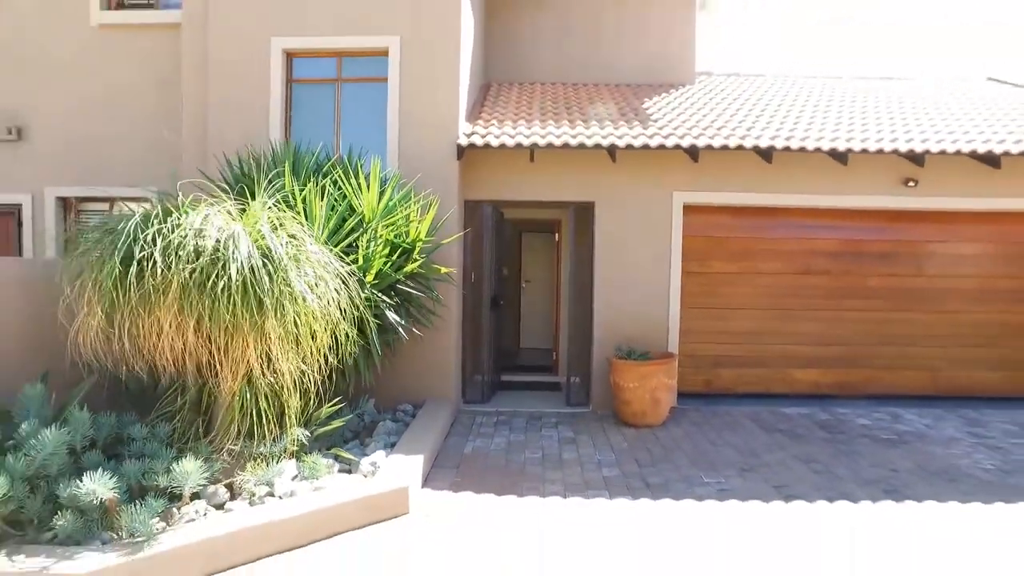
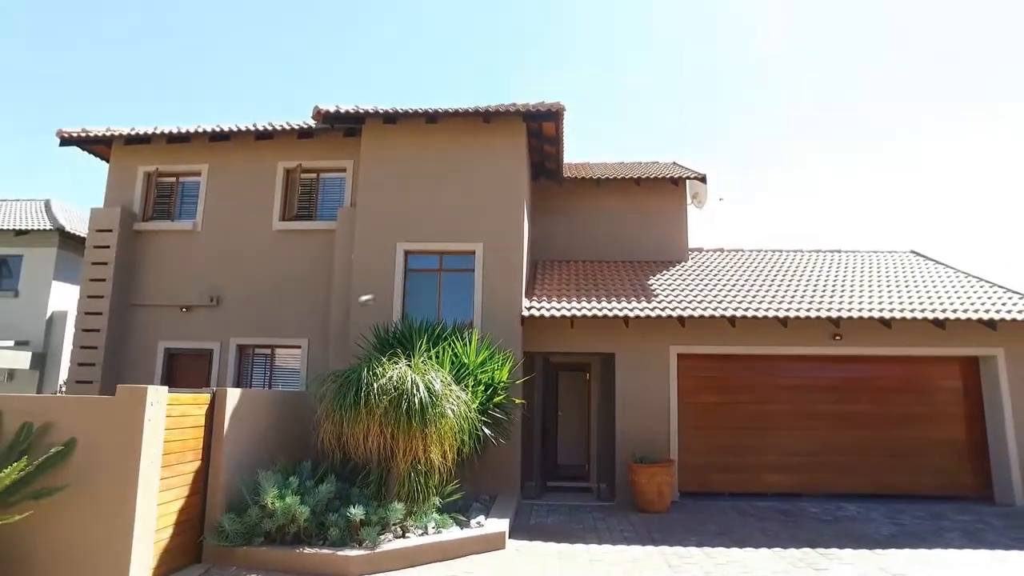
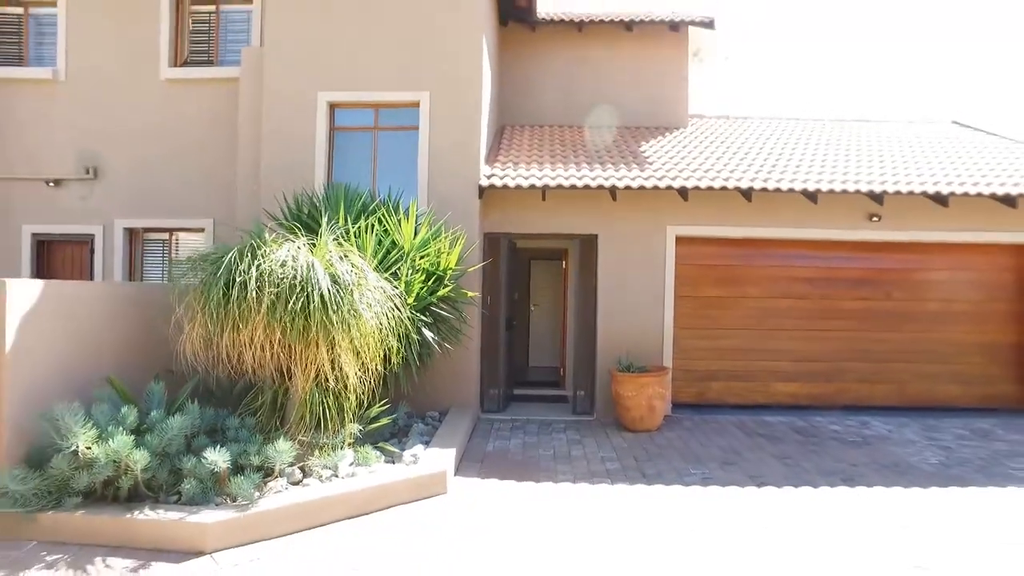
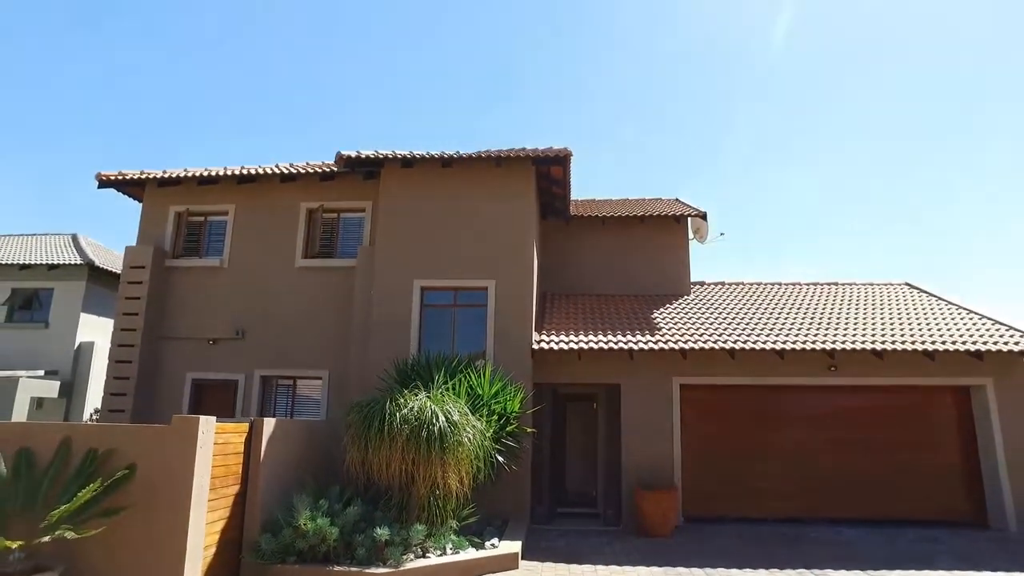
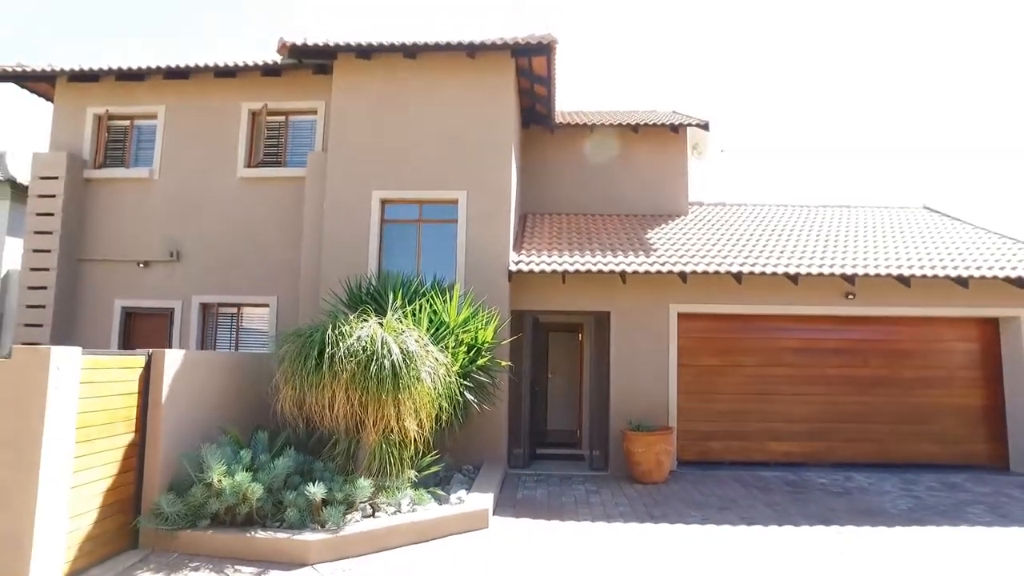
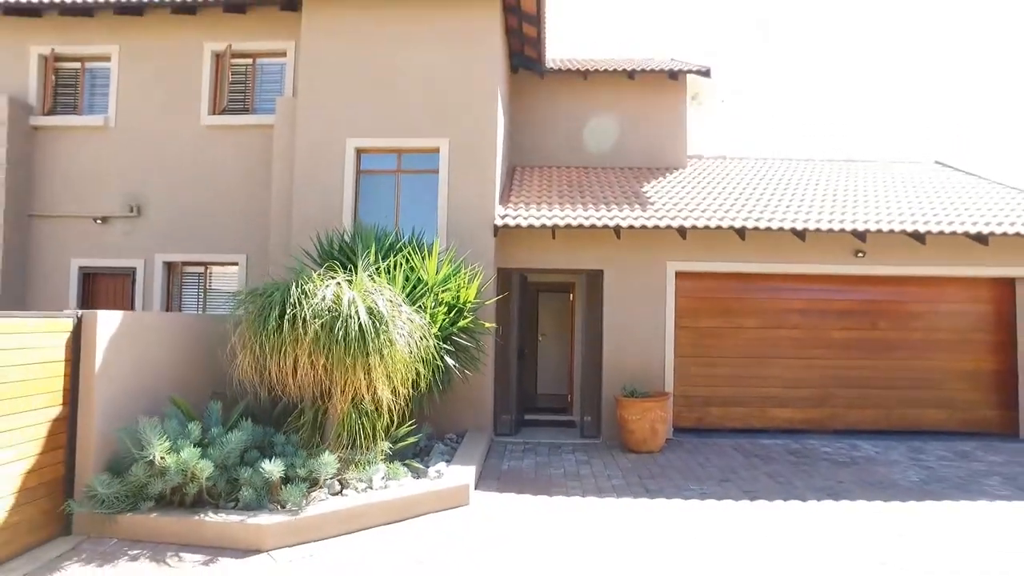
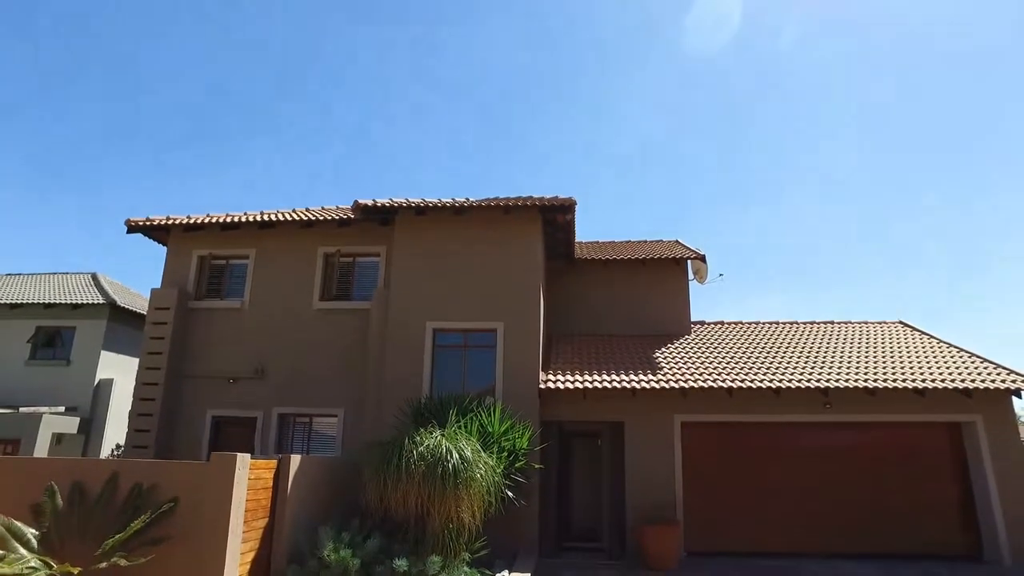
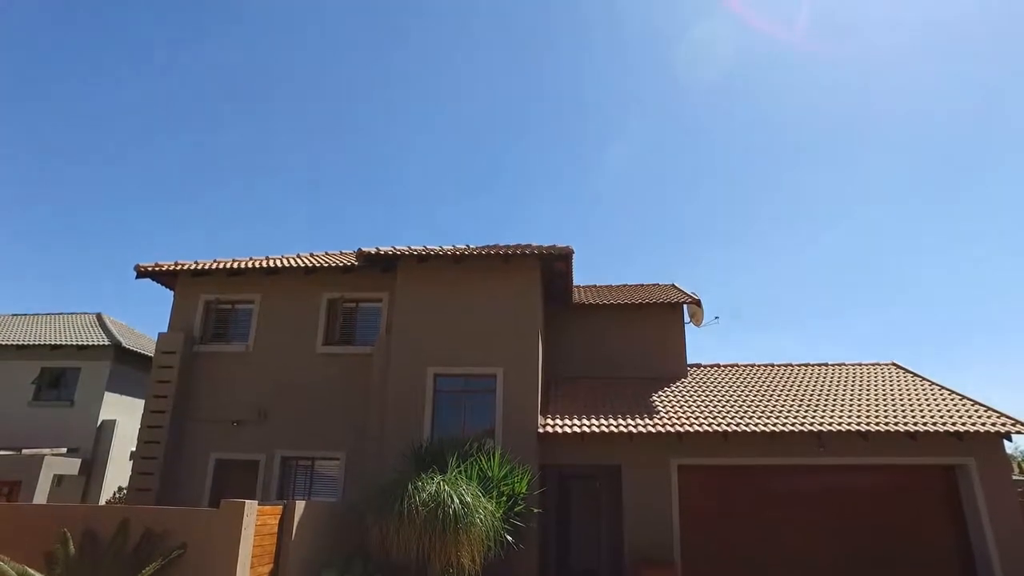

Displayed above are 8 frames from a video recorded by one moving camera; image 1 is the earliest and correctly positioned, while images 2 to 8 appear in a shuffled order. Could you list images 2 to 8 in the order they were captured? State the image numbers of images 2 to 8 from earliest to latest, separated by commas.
3, 6, 5, 2, 4, 7, 8
